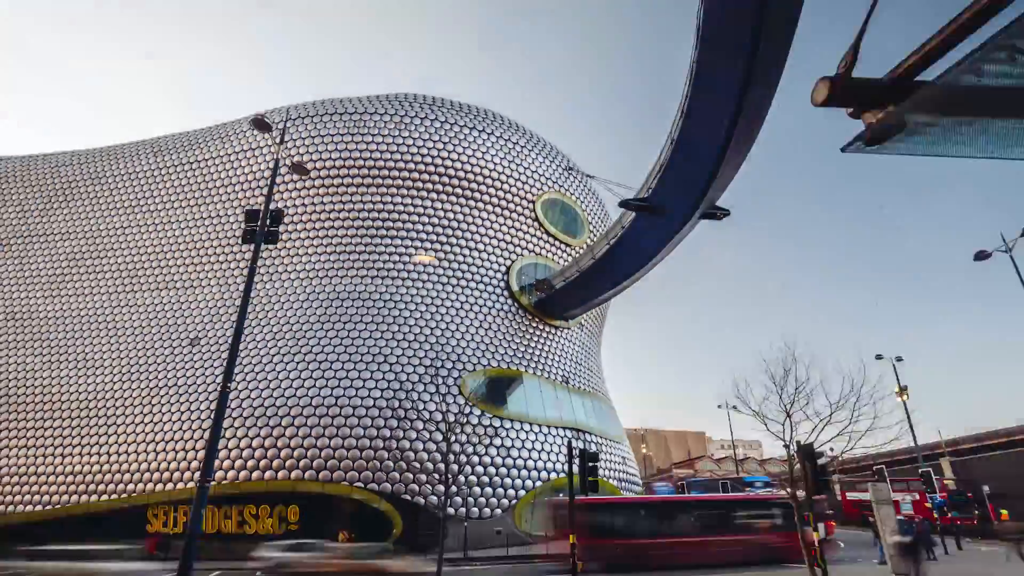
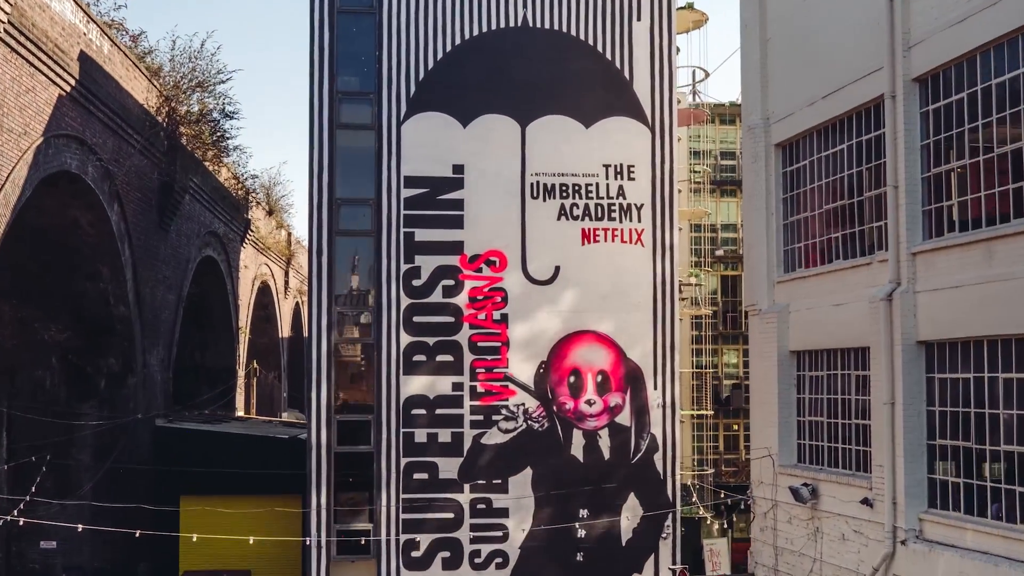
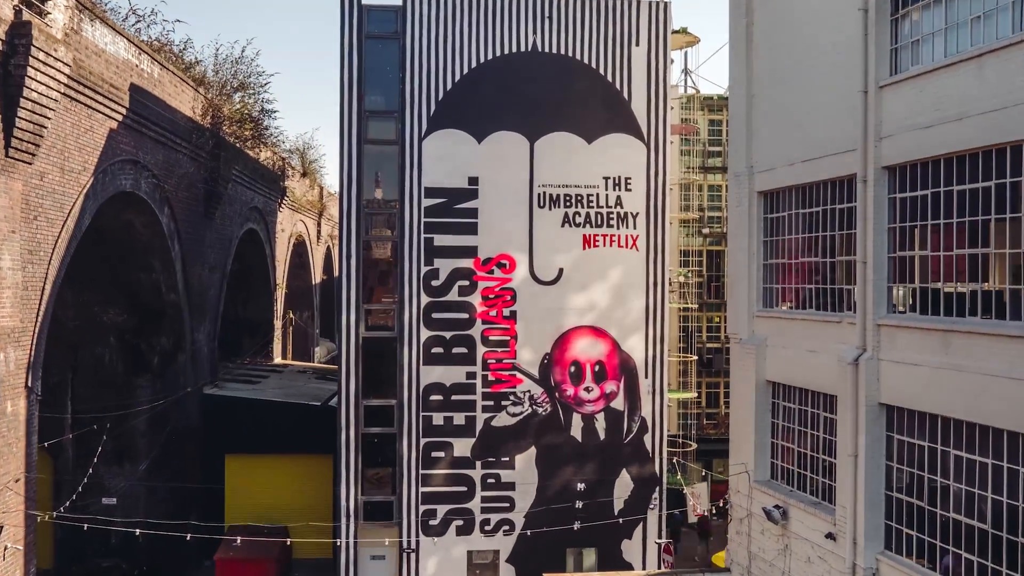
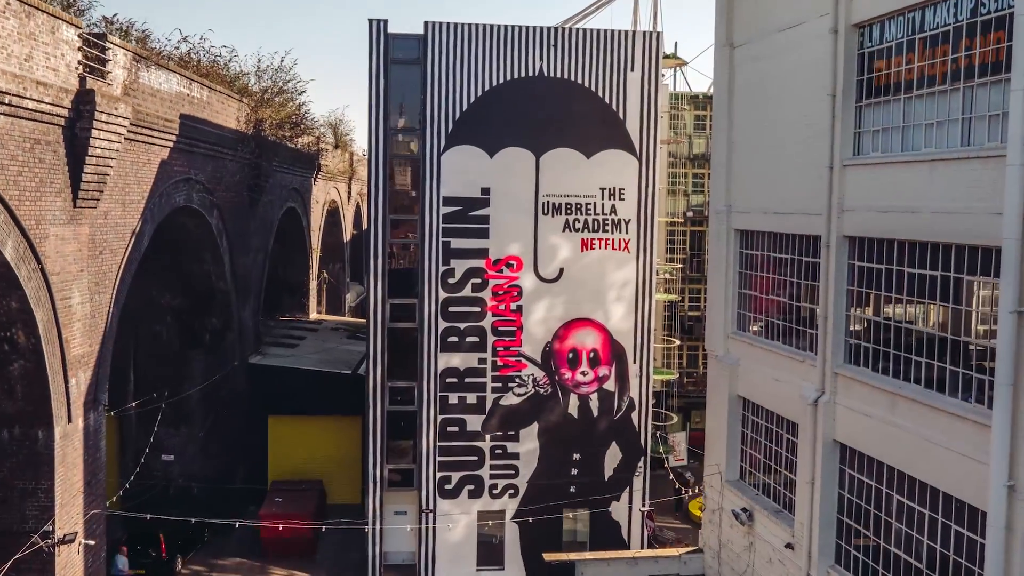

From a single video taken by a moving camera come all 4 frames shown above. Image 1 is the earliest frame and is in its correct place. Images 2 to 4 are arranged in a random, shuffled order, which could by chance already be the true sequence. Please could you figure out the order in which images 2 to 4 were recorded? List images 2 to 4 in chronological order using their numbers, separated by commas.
4, 3, 2
